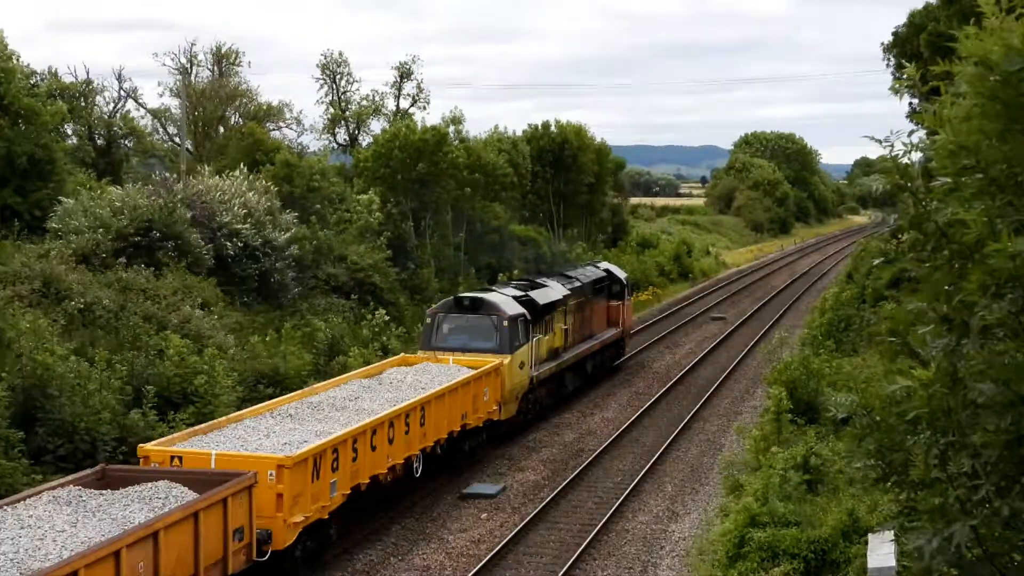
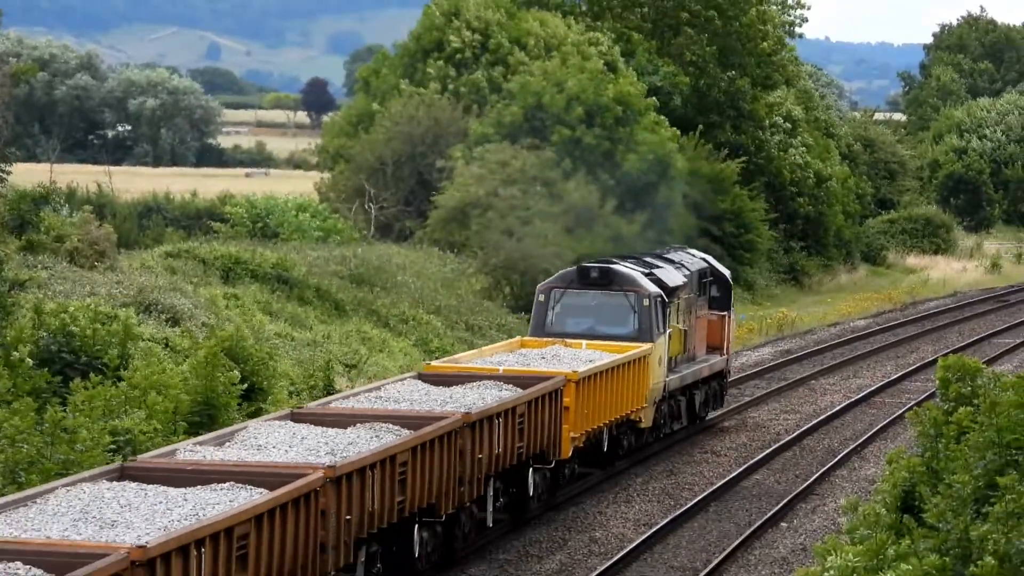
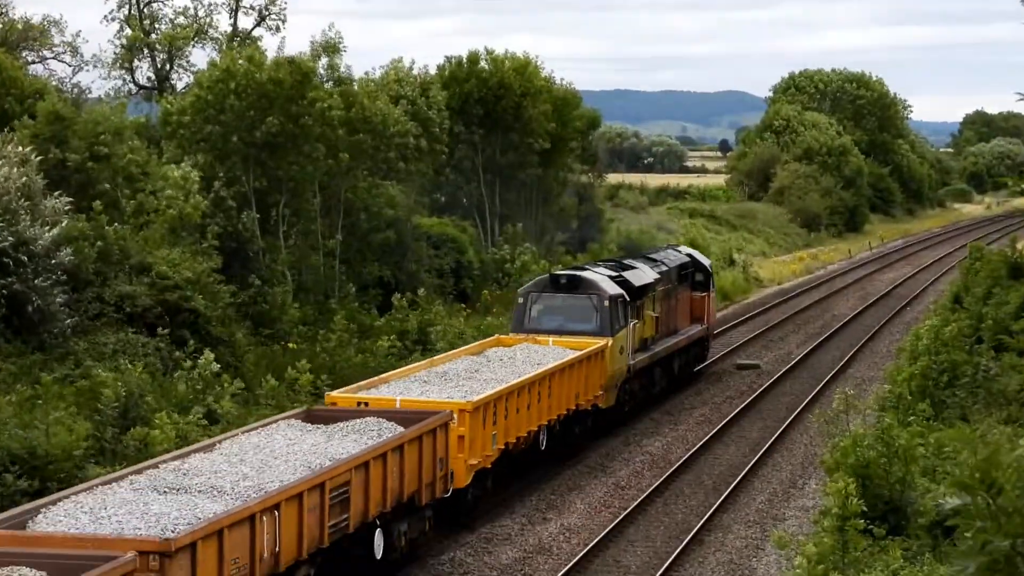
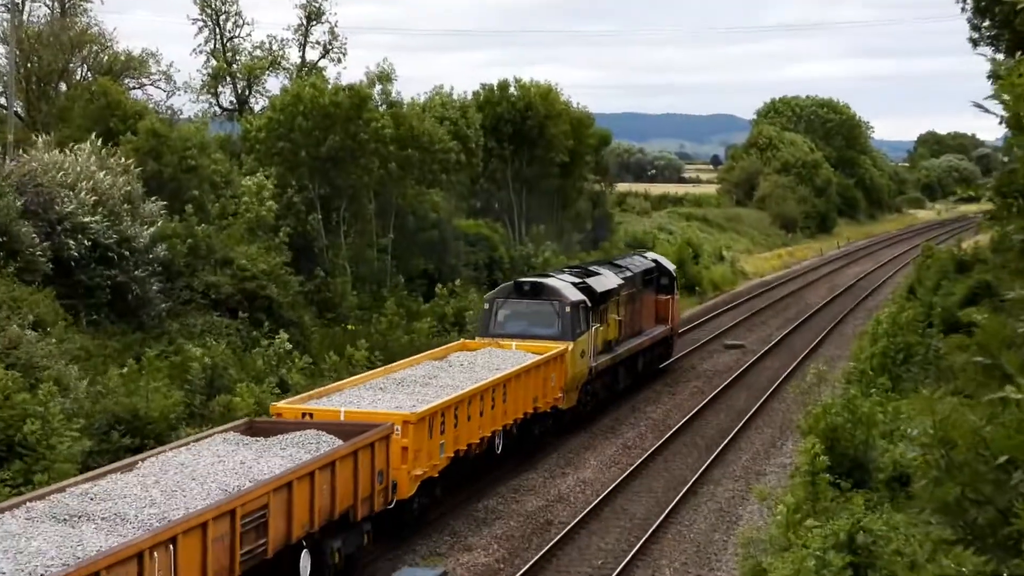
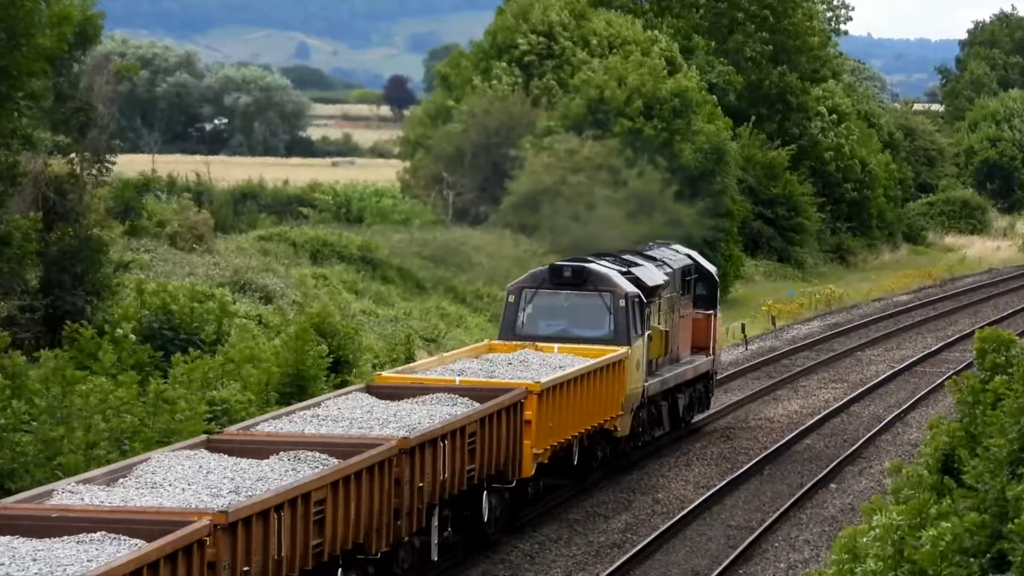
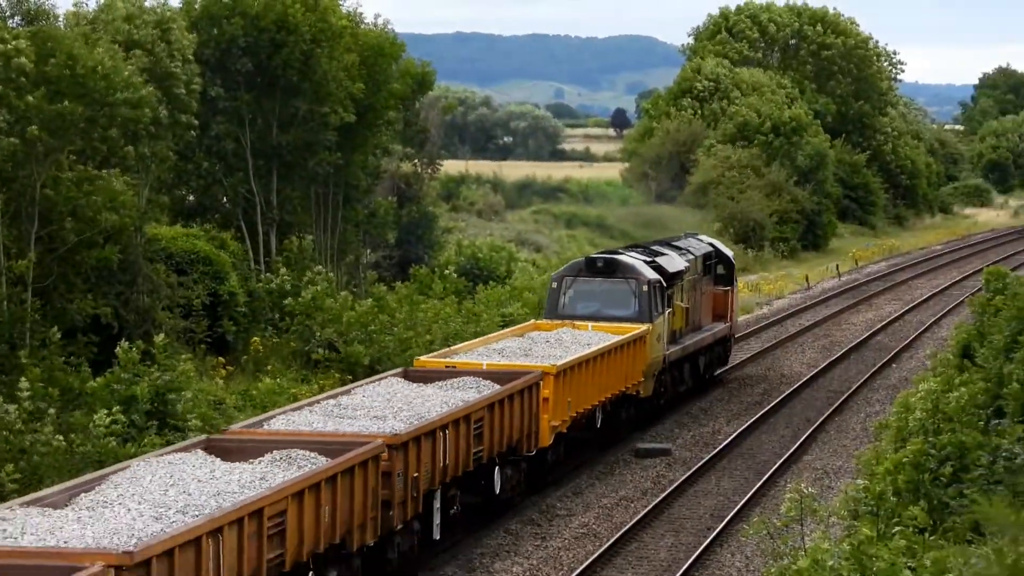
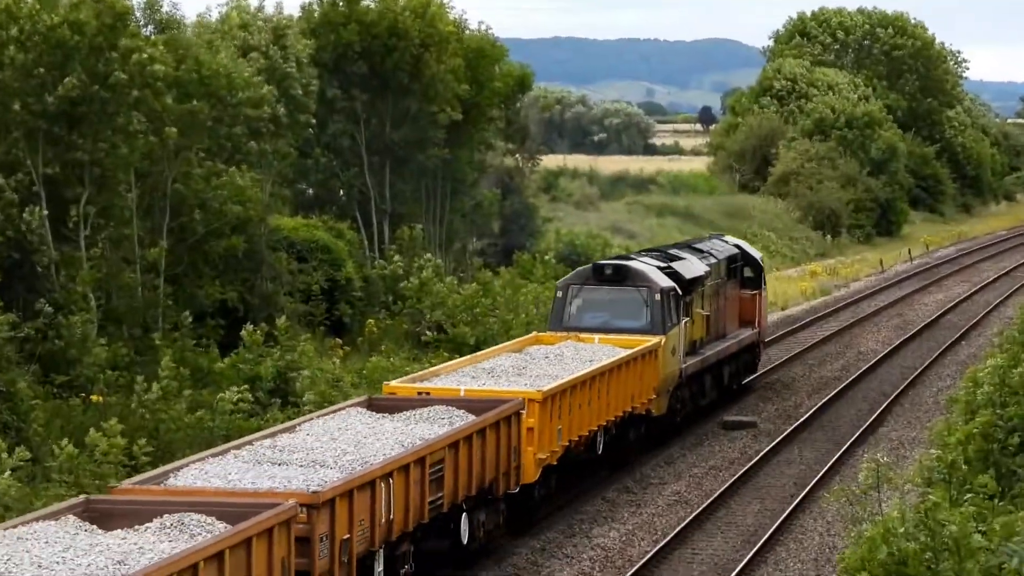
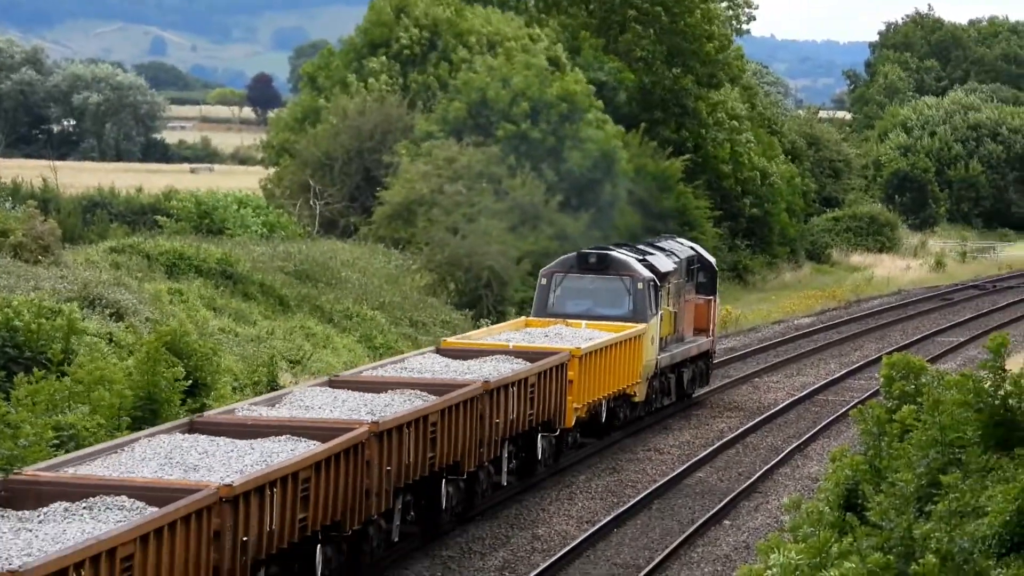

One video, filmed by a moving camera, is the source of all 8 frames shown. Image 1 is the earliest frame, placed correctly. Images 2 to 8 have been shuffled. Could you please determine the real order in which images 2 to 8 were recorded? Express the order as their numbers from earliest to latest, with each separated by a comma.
4, 3, 7, 6, 5, 2, 8
